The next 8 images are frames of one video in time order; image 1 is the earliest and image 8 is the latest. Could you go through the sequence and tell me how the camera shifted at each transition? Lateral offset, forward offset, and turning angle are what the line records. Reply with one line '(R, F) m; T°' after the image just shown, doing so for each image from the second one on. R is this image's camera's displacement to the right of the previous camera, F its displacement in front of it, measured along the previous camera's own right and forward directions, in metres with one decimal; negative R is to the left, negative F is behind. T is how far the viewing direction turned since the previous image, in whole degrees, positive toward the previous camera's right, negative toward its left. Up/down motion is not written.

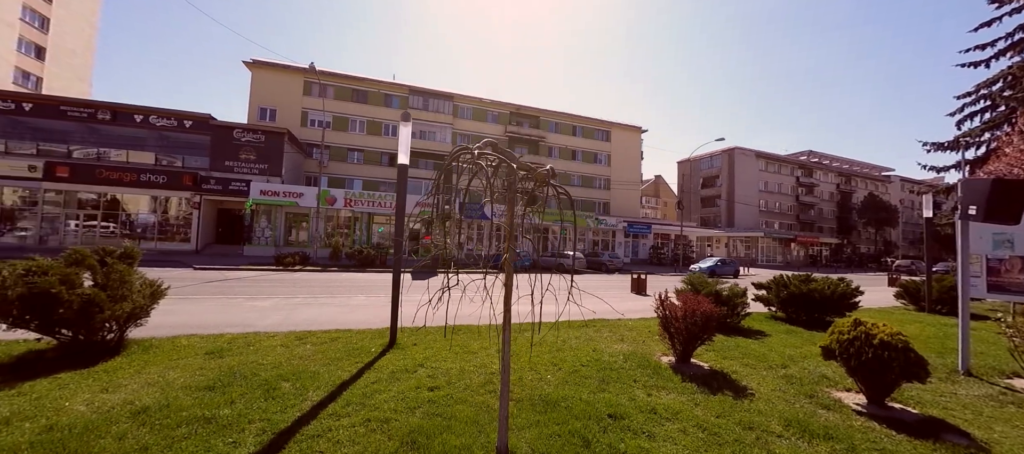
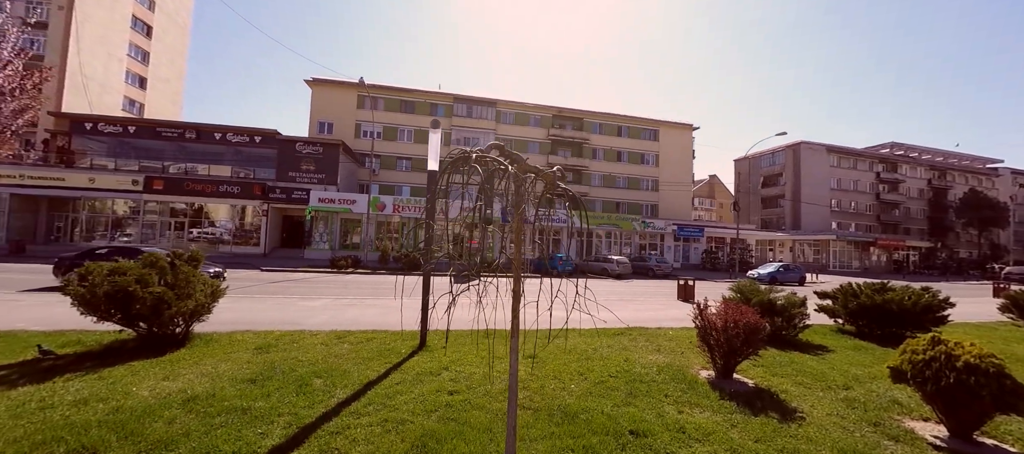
(+0.5, +0.1) m; -8°
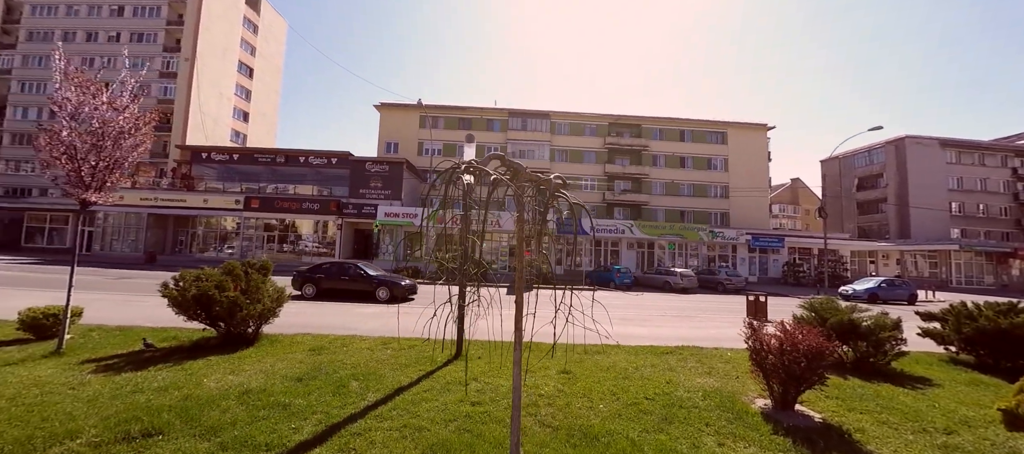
(+0.7, +0.1) m; -11°
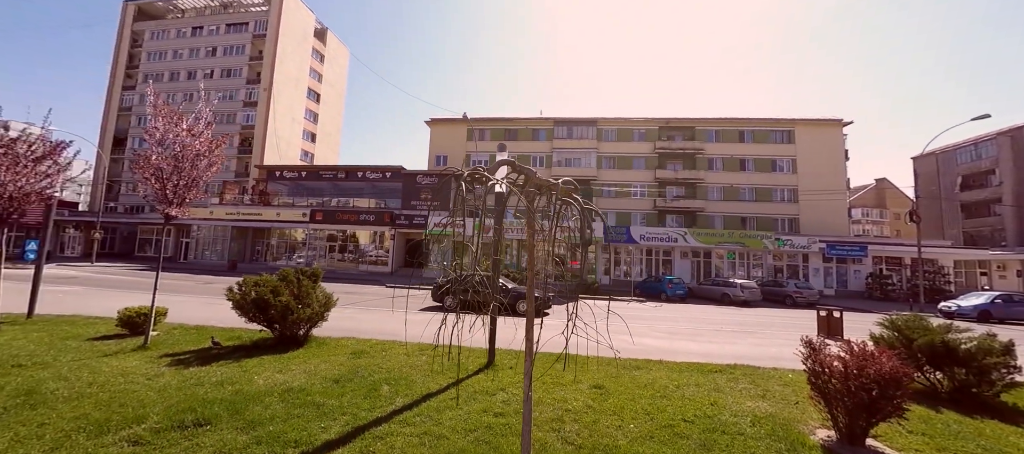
(+0.5, +0.1) m; -9°
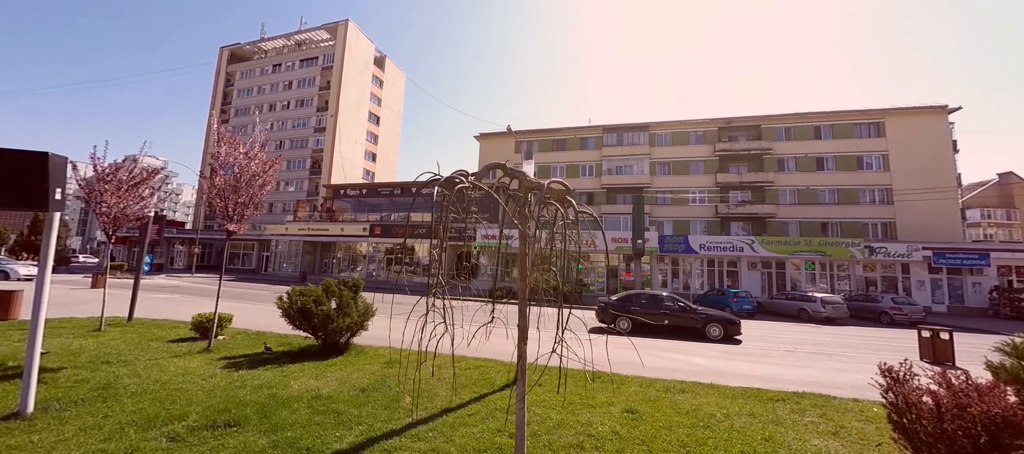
(+0.7, +0.3) m; -9°
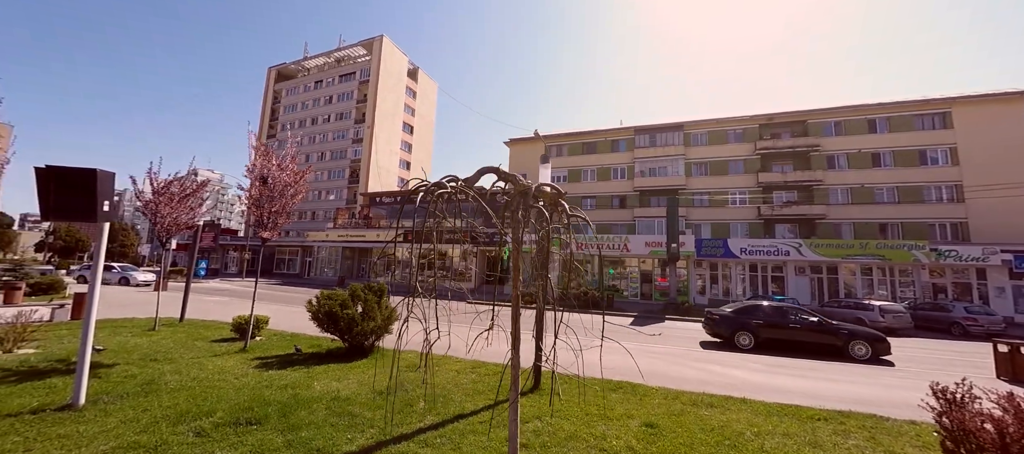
(+0.4, +0.1) m; -6°
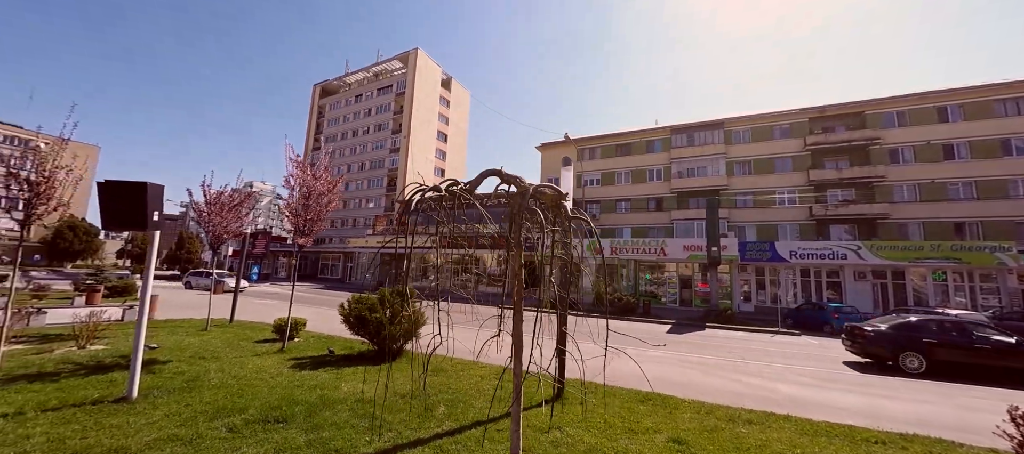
(+0.3, +0.1) m; -6°
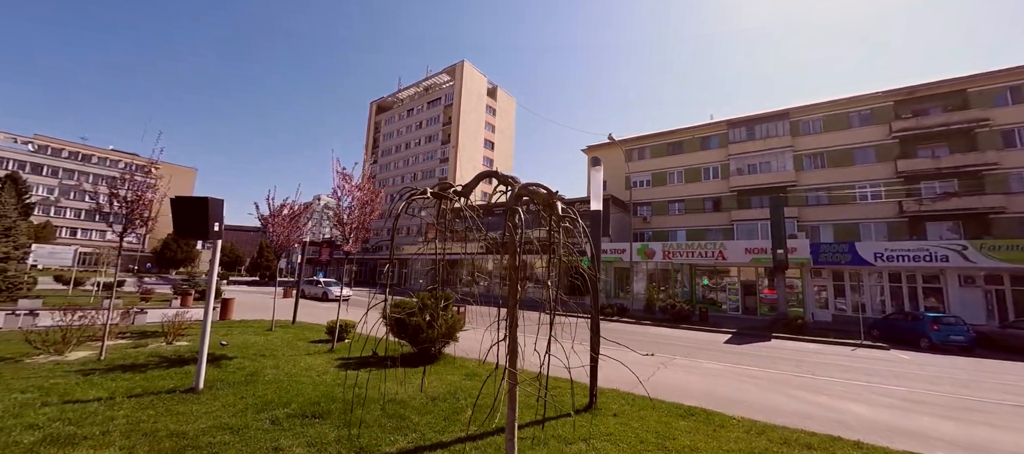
(+0.5, +0.2) m; -9°
